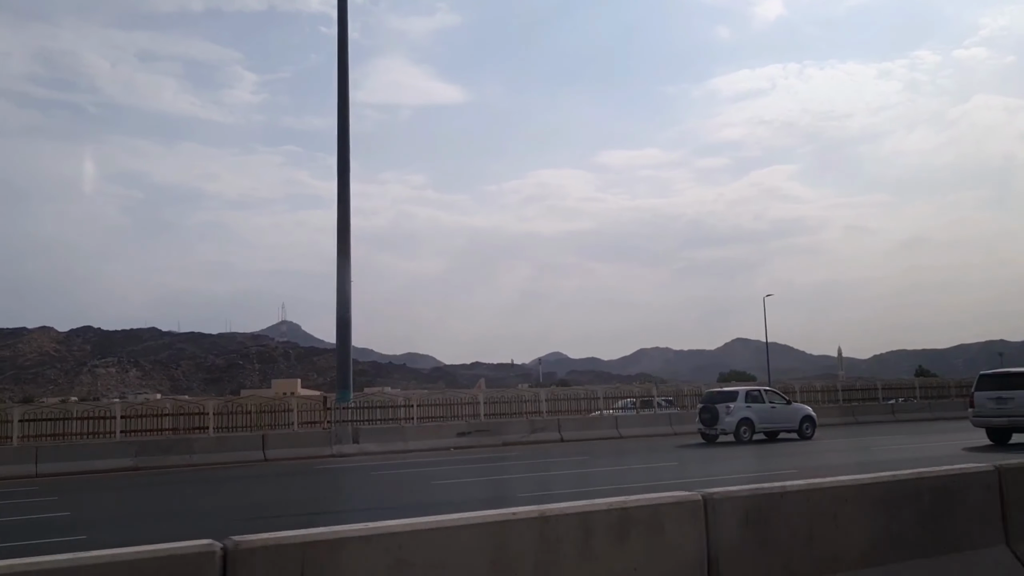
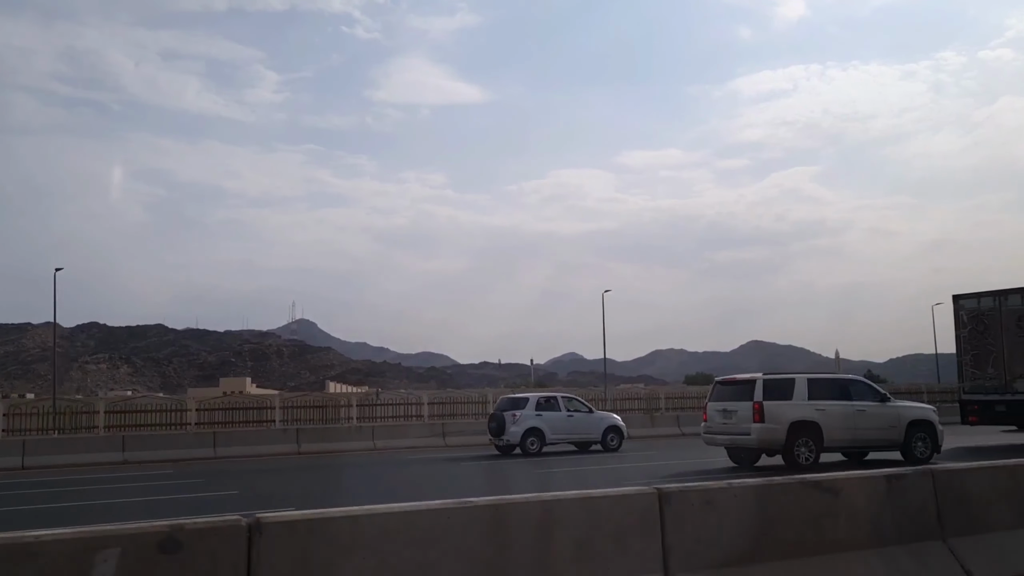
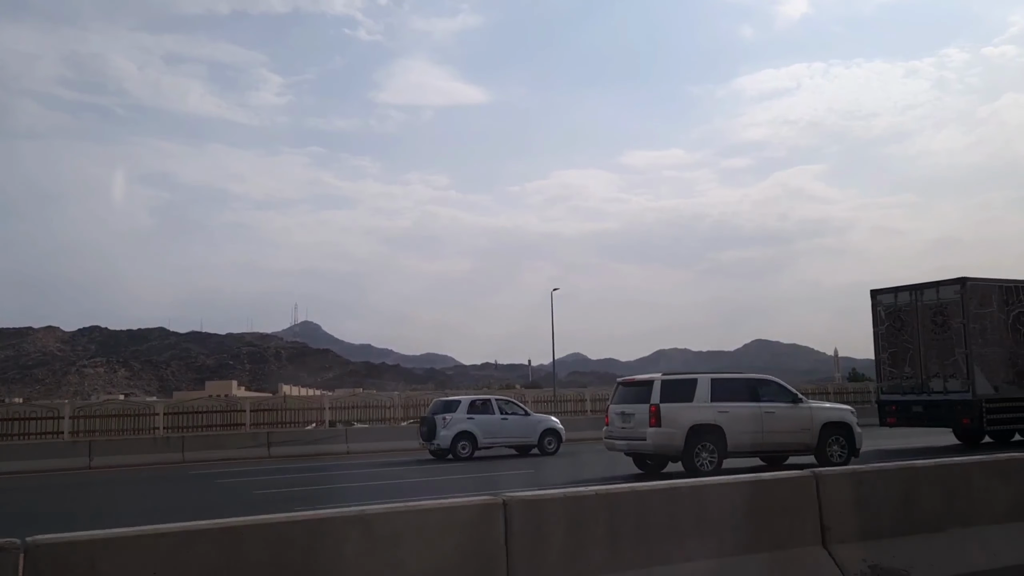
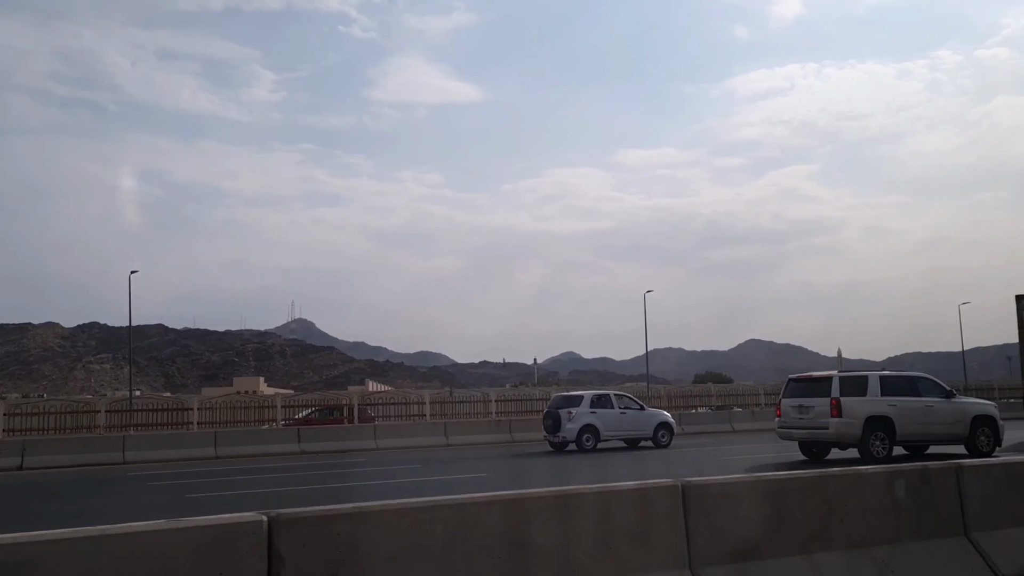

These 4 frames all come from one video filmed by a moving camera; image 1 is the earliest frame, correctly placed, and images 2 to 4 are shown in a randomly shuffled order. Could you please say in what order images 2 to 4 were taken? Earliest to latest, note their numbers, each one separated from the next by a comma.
4, 2, 3
